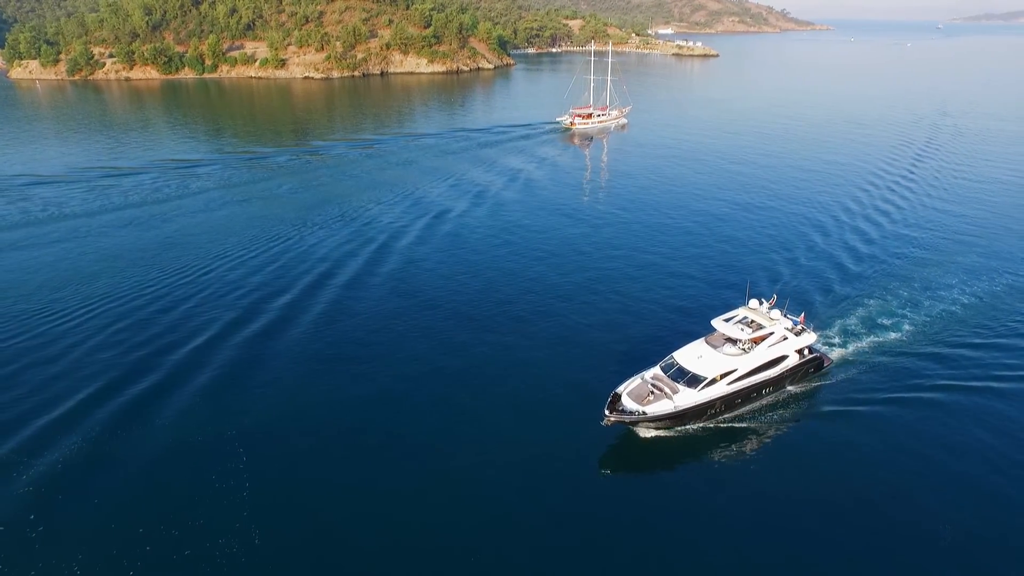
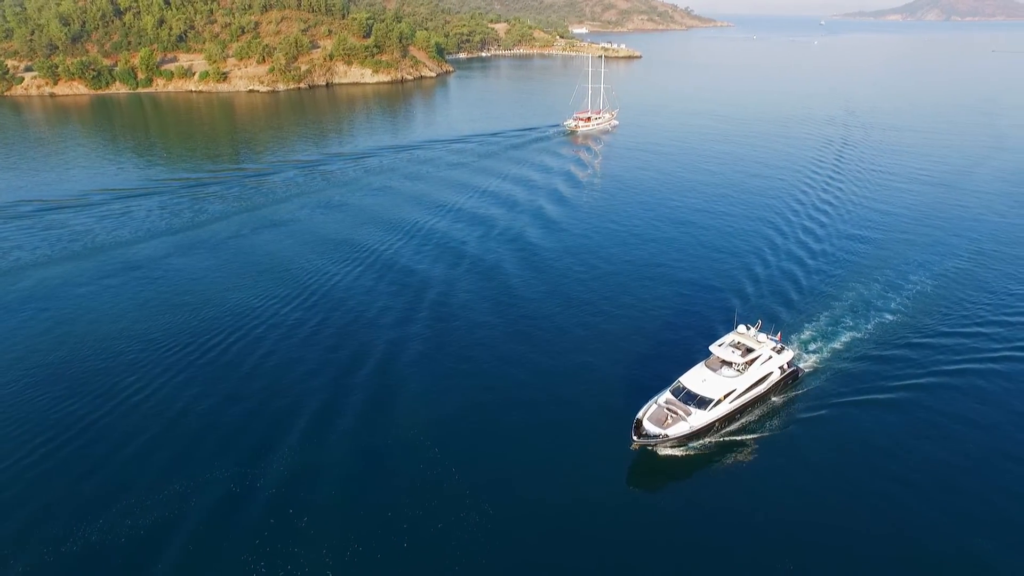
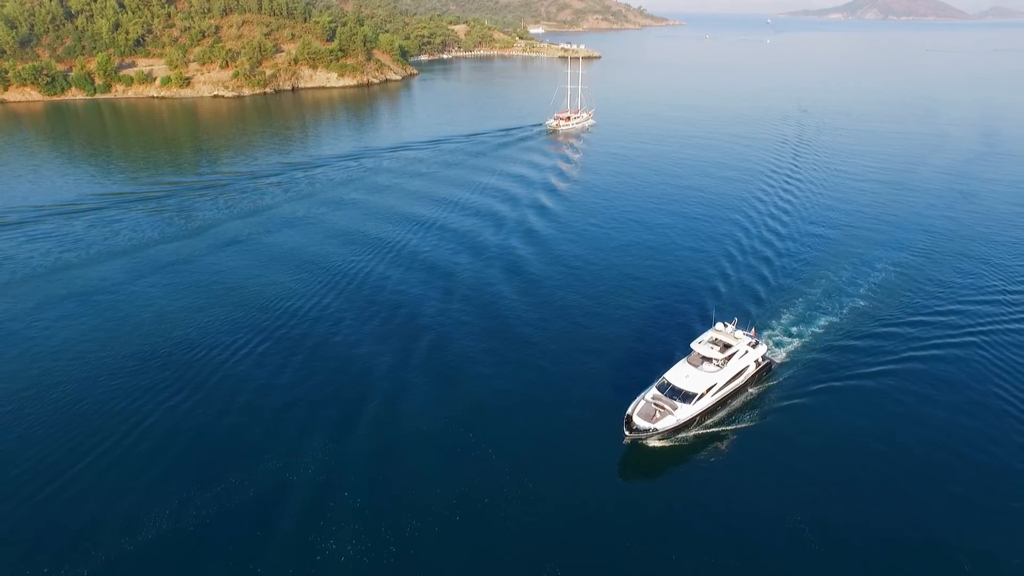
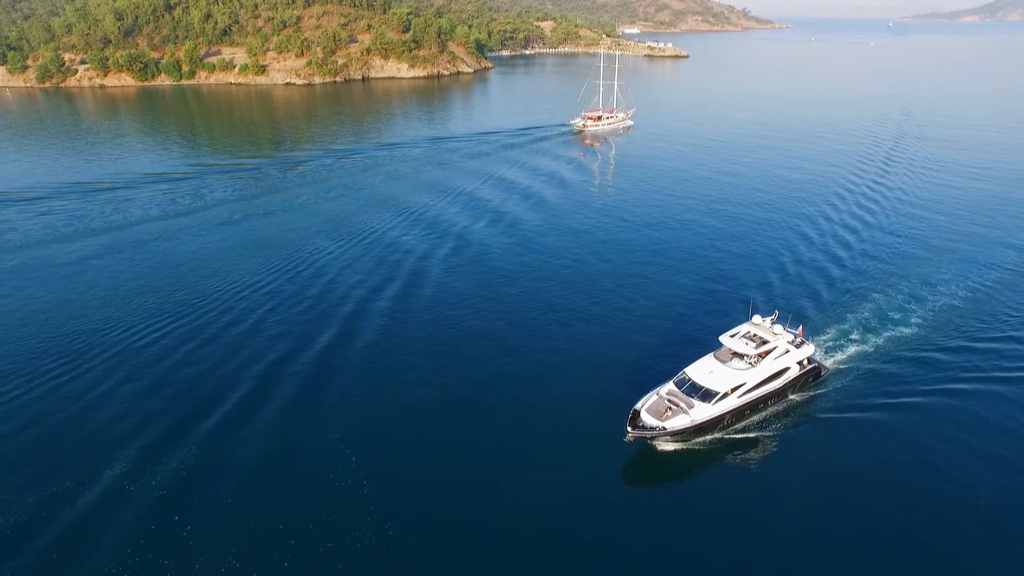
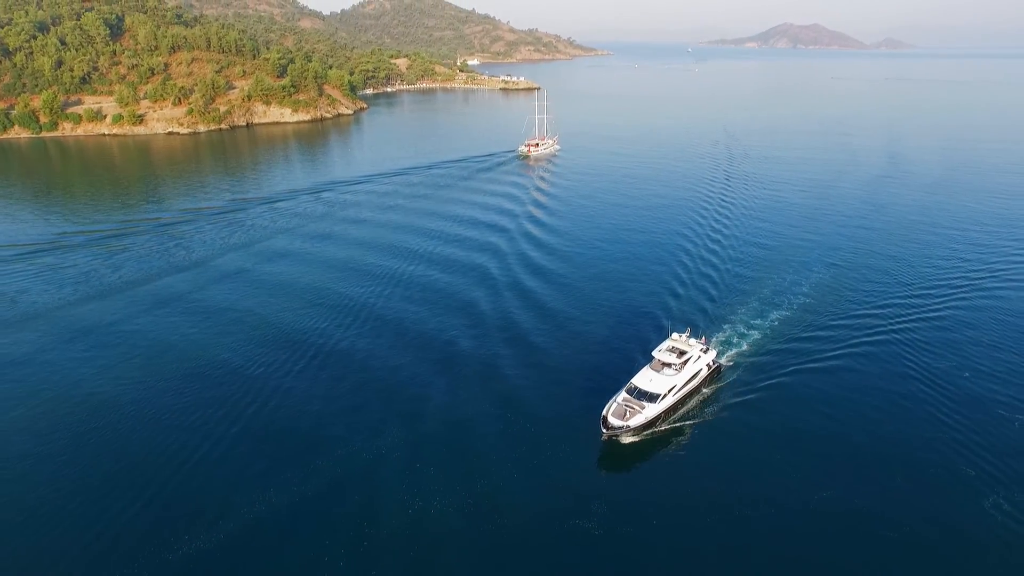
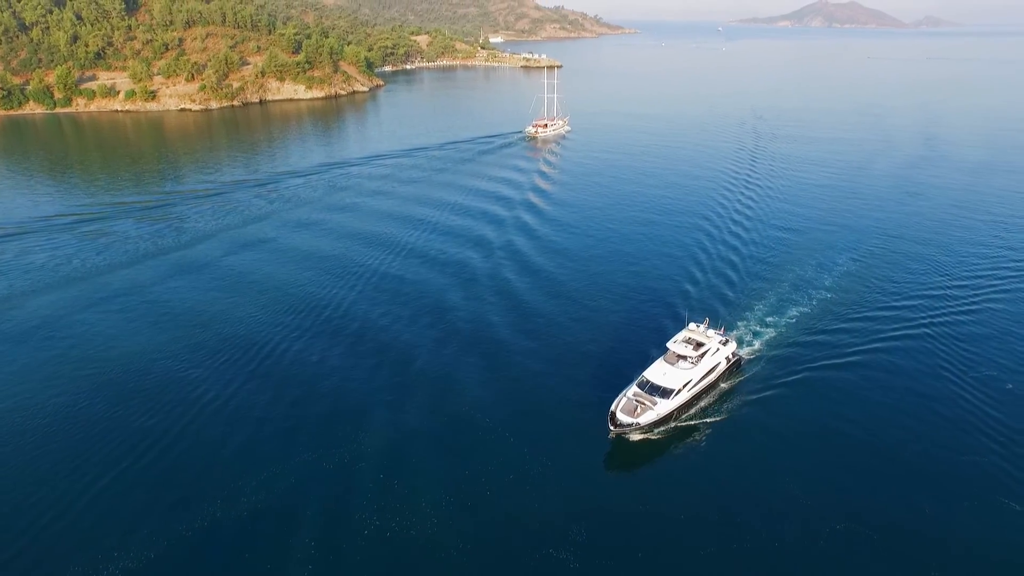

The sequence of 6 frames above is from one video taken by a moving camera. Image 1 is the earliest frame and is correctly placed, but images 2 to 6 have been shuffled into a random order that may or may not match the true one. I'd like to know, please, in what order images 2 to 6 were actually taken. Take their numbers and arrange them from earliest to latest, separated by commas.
4, 2, 3, 6, 5
